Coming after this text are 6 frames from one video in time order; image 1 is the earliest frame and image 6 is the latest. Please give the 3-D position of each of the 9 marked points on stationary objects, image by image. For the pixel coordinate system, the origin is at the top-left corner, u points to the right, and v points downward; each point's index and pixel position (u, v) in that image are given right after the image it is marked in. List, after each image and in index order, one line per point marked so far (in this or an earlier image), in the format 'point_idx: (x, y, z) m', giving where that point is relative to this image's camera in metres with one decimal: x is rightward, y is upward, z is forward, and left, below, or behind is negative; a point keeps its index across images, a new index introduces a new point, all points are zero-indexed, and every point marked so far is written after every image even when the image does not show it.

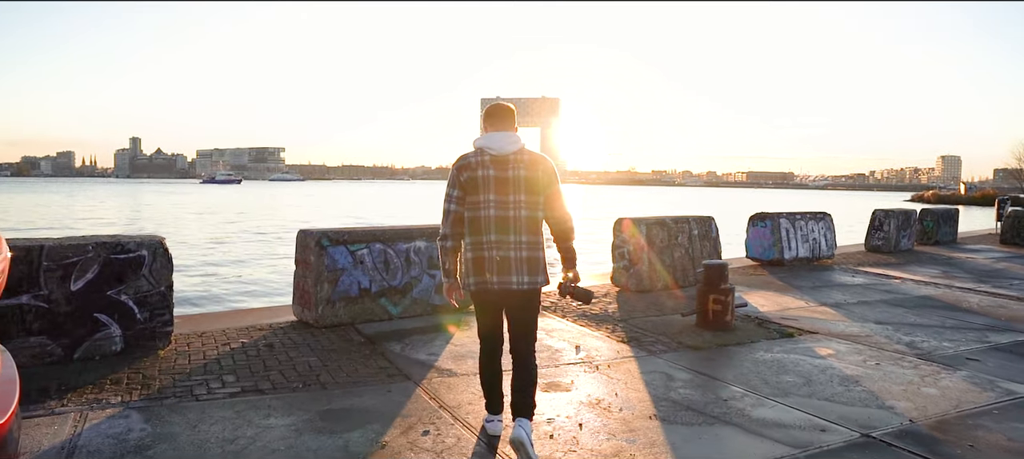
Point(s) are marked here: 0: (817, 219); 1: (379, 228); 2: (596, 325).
0: (+6.1, +0.2, +13.7) m
1: (-1.4, 0.0, +7.3) m
2: (+0.9, -1.1, +7.5) m
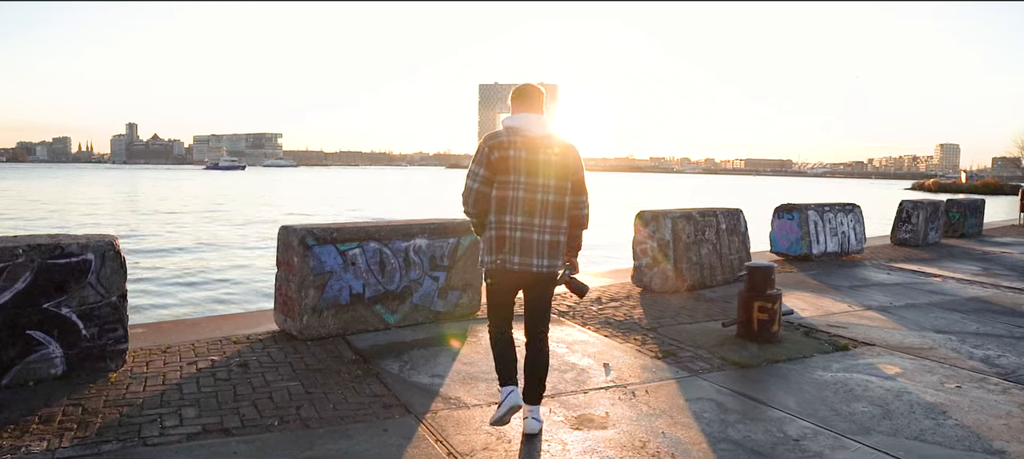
0: (+6.2, +0.3, +12.8) m
1: (-1.3, +0.1, +6.3) m
2: (+1.1, -1.0, +6.6) m
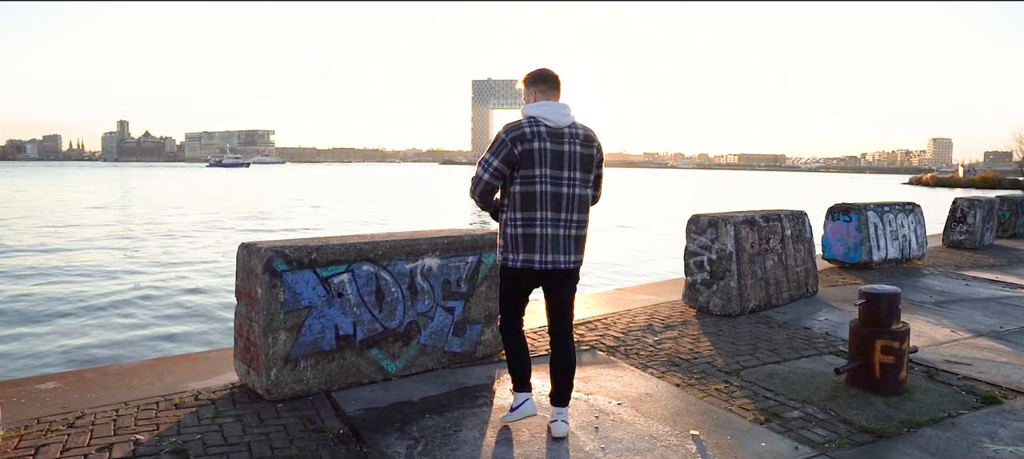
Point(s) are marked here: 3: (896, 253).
0: (+6.4, +0.3, +11.2) m
1: (-1.0, -0.1, +4.7) m
2: (+1.4, -1.1, +5.0) m
3: (+6.1, -0.4, +10.9) m
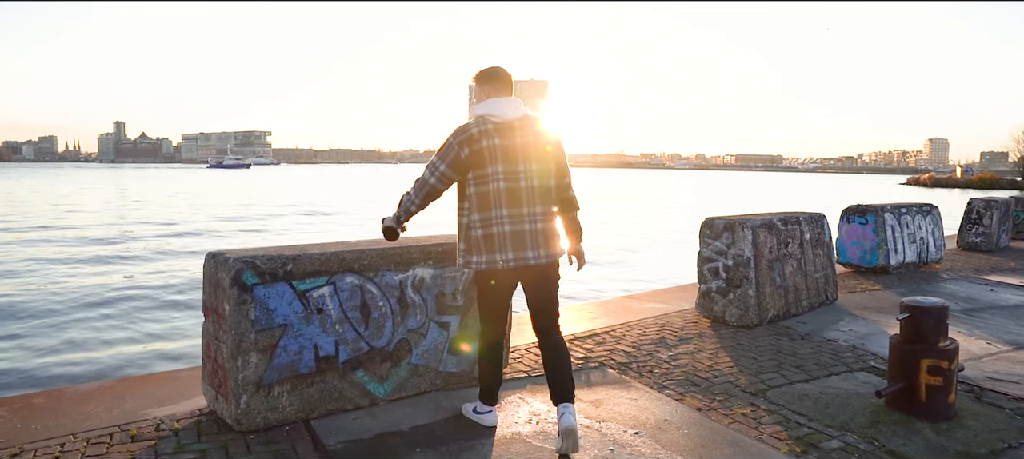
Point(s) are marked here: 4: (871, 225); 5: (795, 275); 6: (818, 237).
0: (+6.4, +0.3, +10.7) m
1: (-1.0, -0.1, +4.2) m
2: (+1.4, -1.2, +4.5) m
3: (+6.1, -0.4, +10.4) m
4: (+5.2, +0.1, +10.1) m
5: (+2.9, -0.5, +7.1) m
6: (+3.4, -0.1, +7.6) m
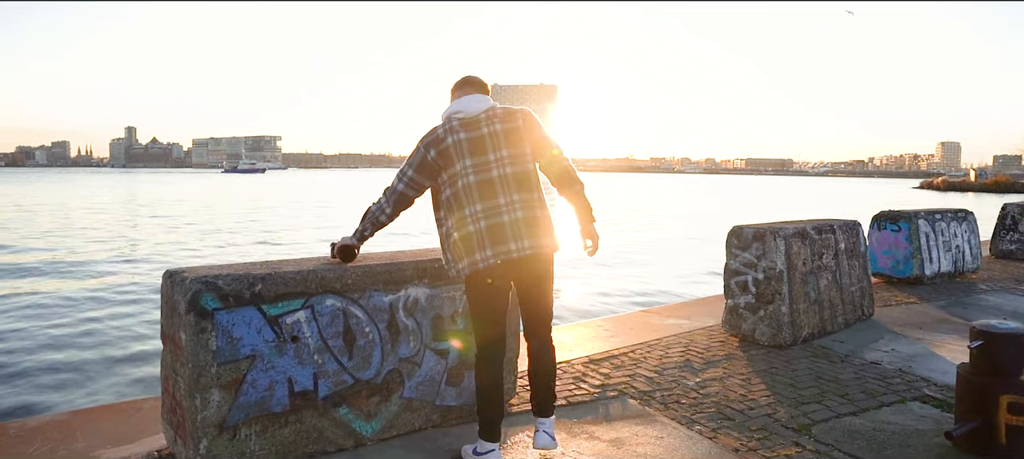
0: (+6.5, +0.1, +10.1) m
1: (-0.9, -0.2, +3.6) m
2: (+1.4, -1.2, +3.9) m
3: (+6.2, -0.5, +9.7) m
4: (+5.4, 0.0, +9.4) m
5: (+3.0, -0.6, +6.5) m
6: (+3.5, -0.2, +6.9) m
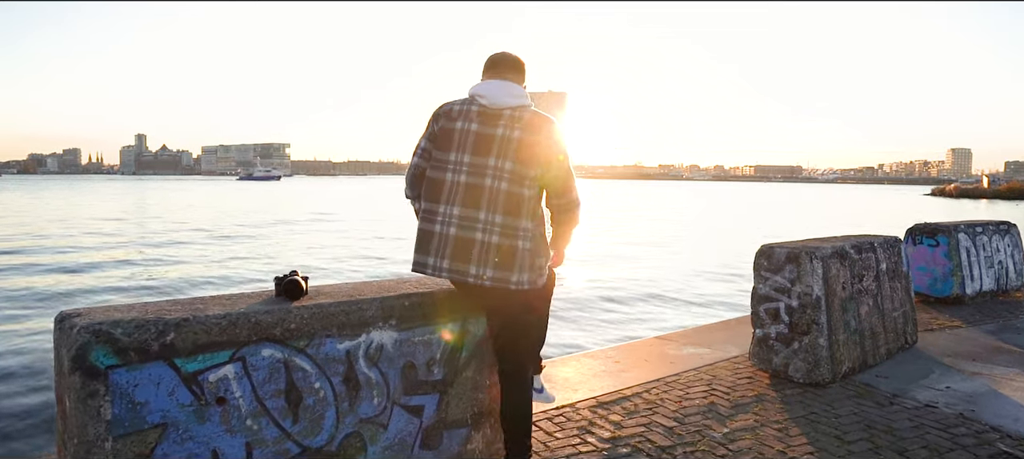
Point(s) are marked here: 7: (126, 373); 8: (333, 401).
0: (+6.6, 0.0, +9.3) m
1: (-1.0, -0.3, +2.9) m
2: (+1.4, -1.4, +3.1) m
3: (+6.2, -0.7, +8.9) m
4: (+5.4, -0.2, +8.6) m
5: (+3.0, -0.7, +5.7) m
6: (+3.4, -0.3, +6.2) m
7: (-1.4, -0.5, +2.5) m
8: (-0.8, -0.7, +2.9) m
